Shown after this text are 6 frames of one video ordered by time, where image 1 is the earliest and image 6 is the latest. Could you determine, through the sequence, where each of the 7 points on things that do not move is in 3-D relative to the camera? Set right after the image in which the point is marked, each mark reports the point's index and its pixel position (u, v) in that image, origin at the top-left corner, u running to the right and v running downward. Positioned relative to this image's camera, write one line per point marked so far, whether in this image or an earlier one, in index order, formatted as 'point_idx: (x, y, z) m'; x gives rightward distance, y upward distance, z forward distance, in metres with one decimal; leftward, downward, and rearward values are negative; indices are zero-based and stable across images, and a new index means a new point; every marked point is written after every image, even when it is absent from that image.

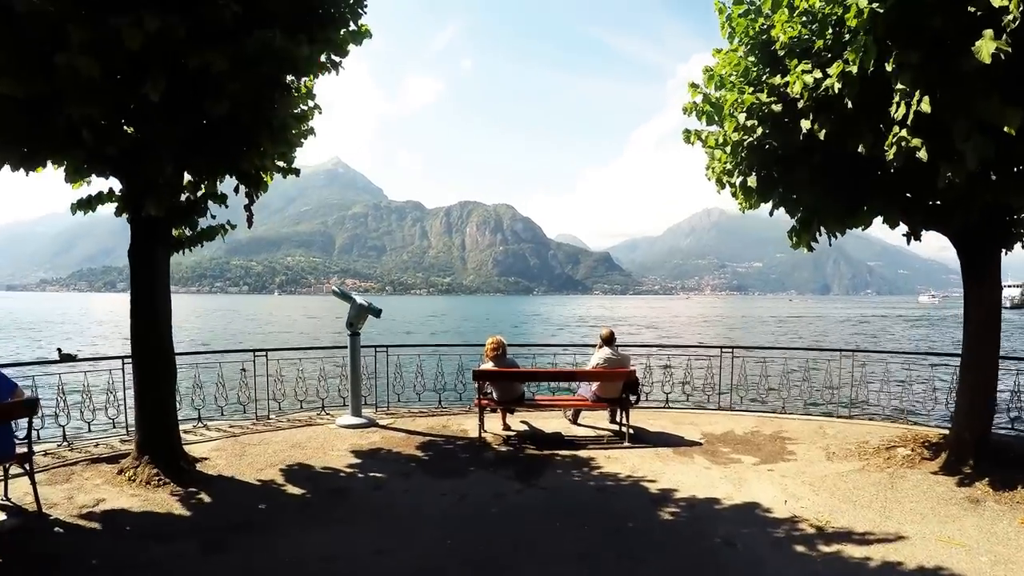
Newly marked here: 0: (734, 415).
0: (+4.1, -2.3, +11.8) m
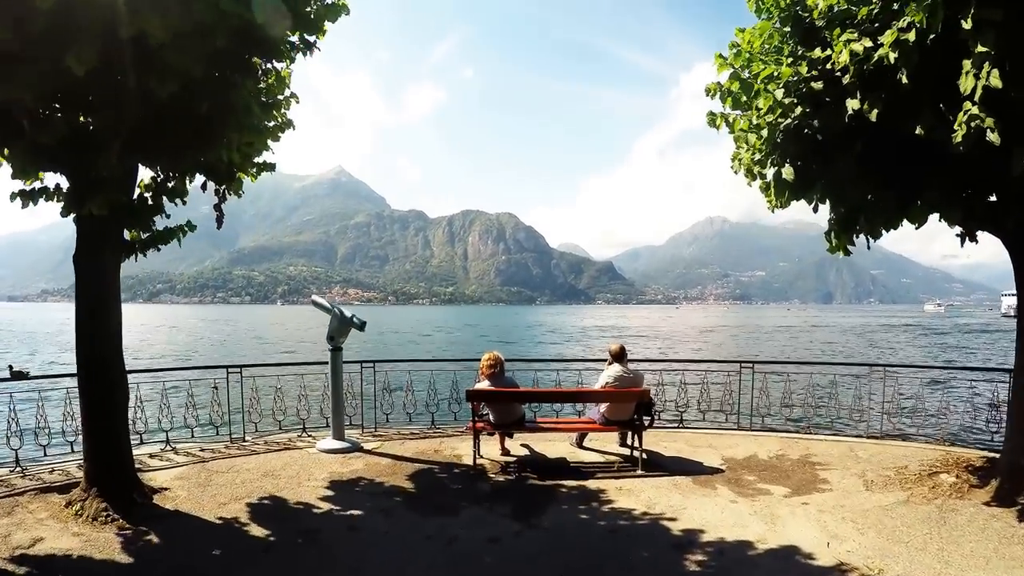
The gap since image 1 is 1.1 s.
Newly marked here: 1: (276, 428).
0: (+4.1, -2.5, +10.7) m
1: (-4.3, -2.5, +11.3) m
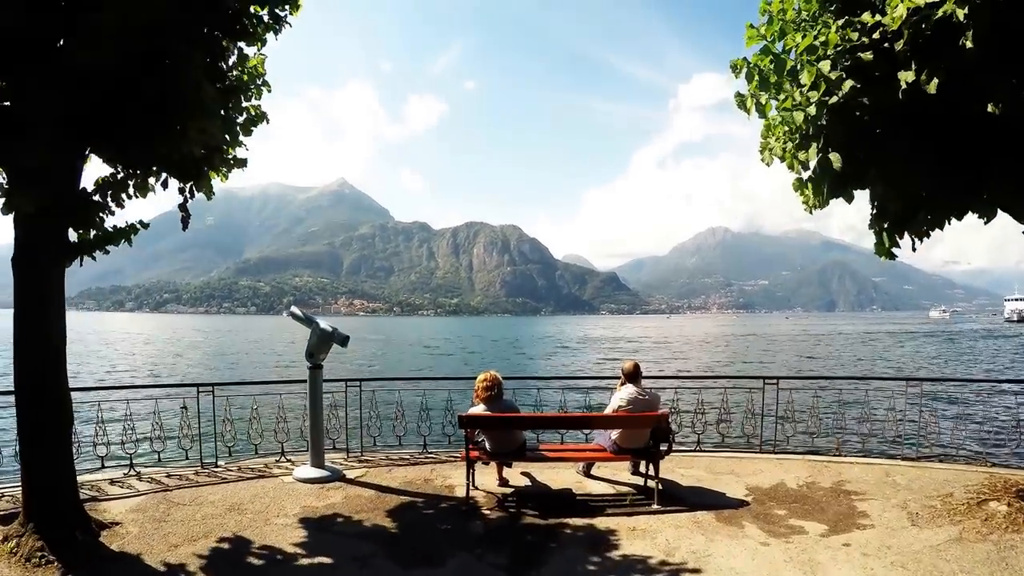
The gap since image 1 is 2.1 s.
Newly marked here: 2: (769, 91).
0: (+4.1, -2.6, +9.7) m
1: (-4.3, -2.7, +10.4) m
2: (+2.6, +2.0, +6.4) m
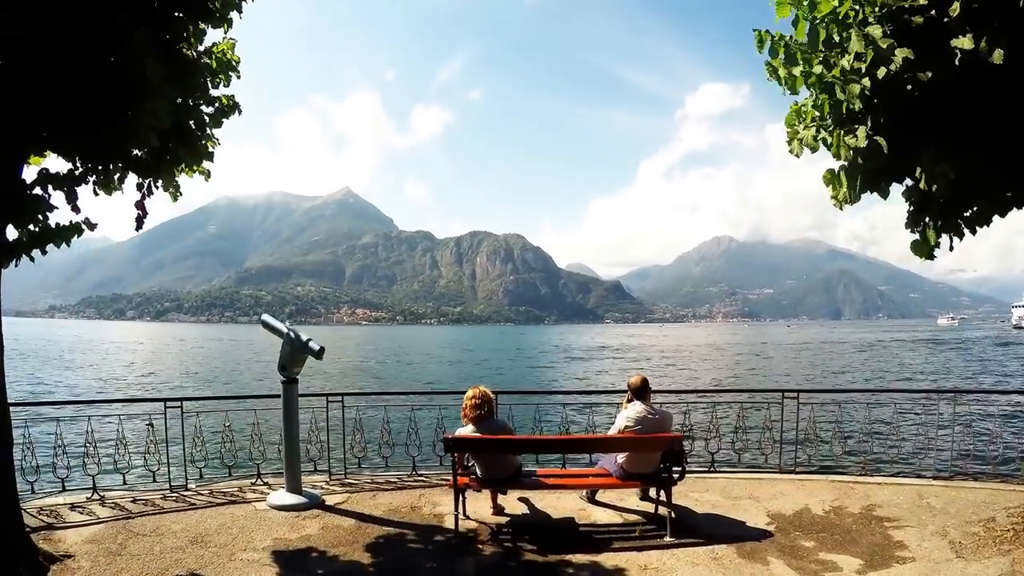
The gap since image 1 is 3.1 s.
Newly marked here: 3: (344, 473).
0: (+4.0, -2.7, +8.8) m
1: (-4.3, -2.8, +9.6) m
2: (+2.5, +1.9, +5.6) m
3: (-2.4, -2.6, +9.0) m
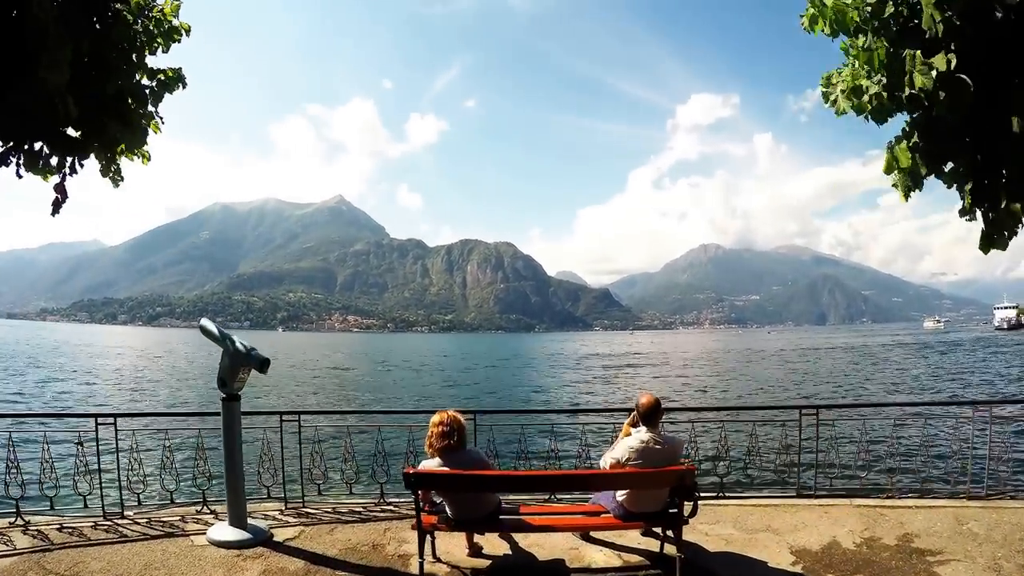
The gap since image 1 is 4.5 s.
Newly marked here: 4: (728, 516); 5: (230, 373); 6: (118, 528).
0: (+3.8, -2.7, +7.7) m
1: (-4.5, -2.8, +8.4) m
2: (+2.3, +2.0, +4.5) m
3: (-2.6, -2.6, +7.8) m
4: (+2.5, -2.6, +7.3) m
5: (-2.8, -0.8, +6.4) m
6: (-4.7, -2.9, +7.6) m
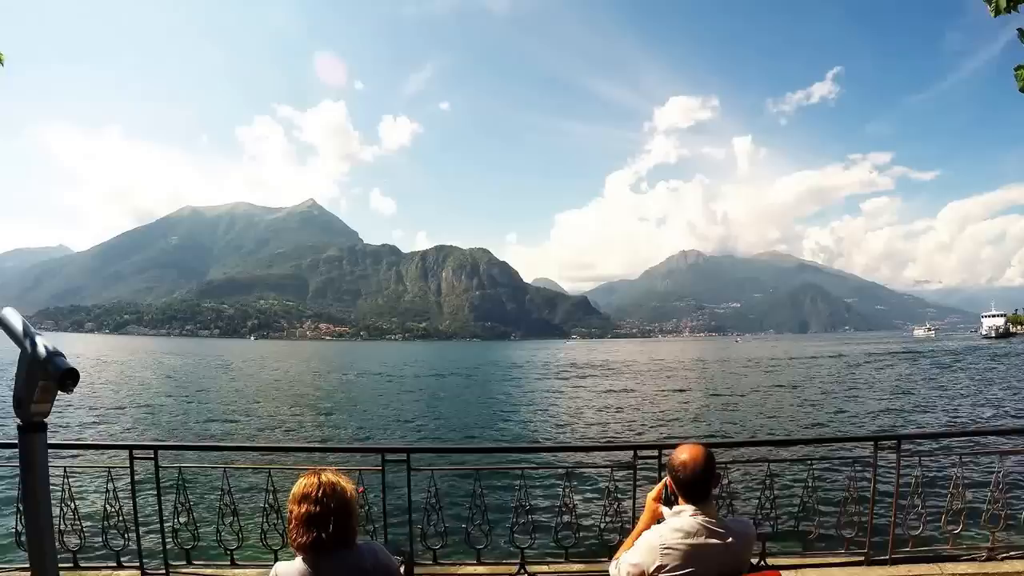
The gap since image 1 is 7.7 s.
0: (+3.5, -2.6, +5.6) m
1: (-4.9, -2.6, +5.9) m
2: (+2.1, +2.2, +2.4) m
3: (-2.9, -2.4, +5.4) m
4: (+2.2, -2.5, +5.1) m
5: (-3.1, -0.6, +4.1) m
6: (-5.1, -2.7, +5.2) m
